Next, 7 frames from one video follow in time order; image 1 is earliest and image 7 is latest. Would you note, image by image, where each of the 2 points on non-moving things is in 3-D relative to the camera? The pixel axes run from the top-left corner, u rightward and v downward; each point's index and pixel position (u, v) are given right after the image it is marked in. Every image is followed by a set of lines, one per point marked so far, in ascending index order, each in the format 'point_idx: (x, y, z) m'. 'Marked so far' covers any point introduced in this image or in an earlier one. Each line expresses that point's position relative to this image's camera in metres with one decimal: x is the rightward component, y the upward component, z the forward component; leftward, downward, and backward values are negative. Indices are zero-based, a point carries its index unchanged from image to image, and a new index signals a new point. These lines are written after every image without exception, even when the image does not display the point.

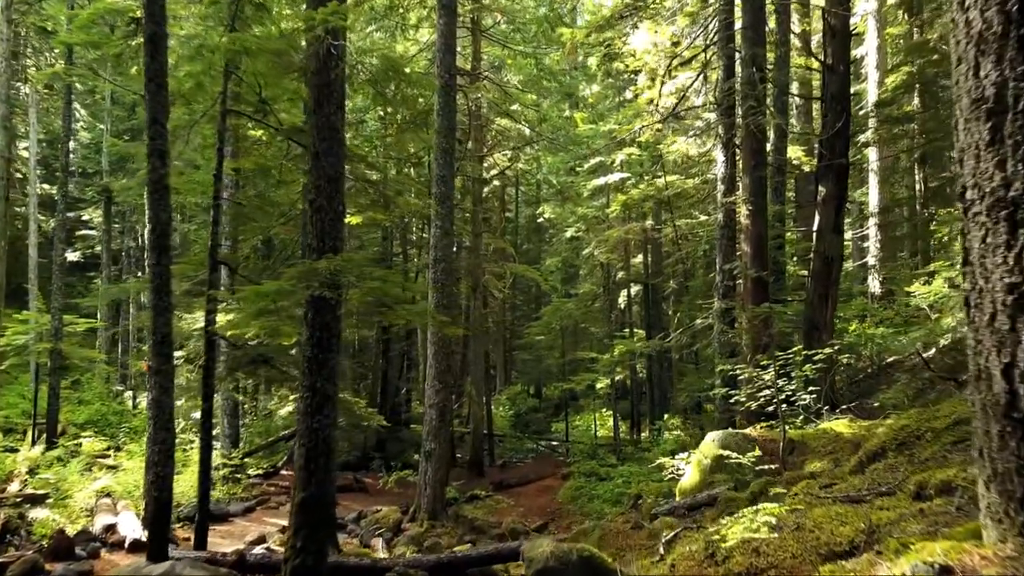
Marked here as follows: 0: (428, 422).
0: (-1.4, -2.2, +12.8) m
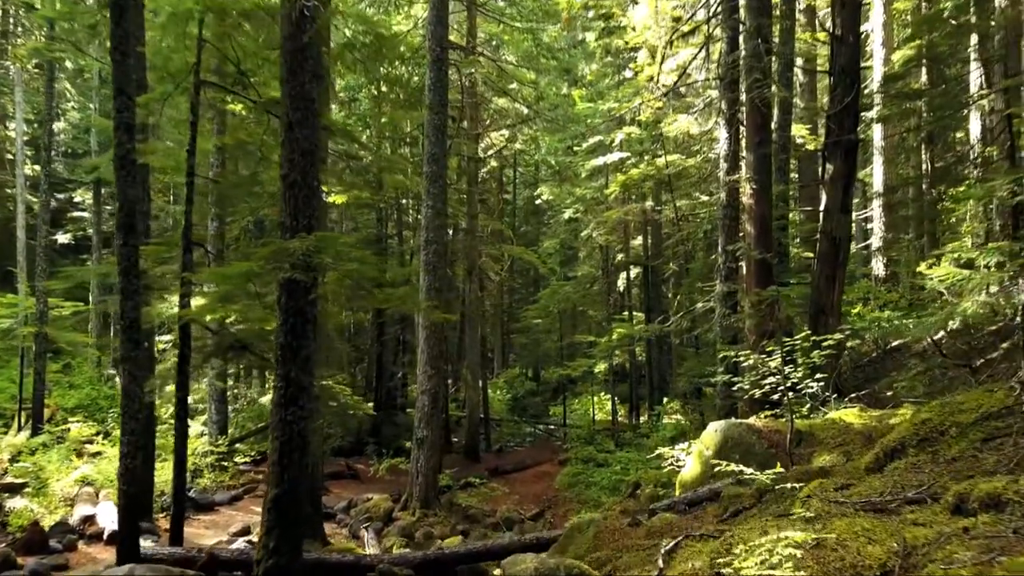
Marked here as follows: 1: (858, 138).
0: (-1.5, -1.9, +12.4) m
1: (+4.5, +1.9, +9.8) m
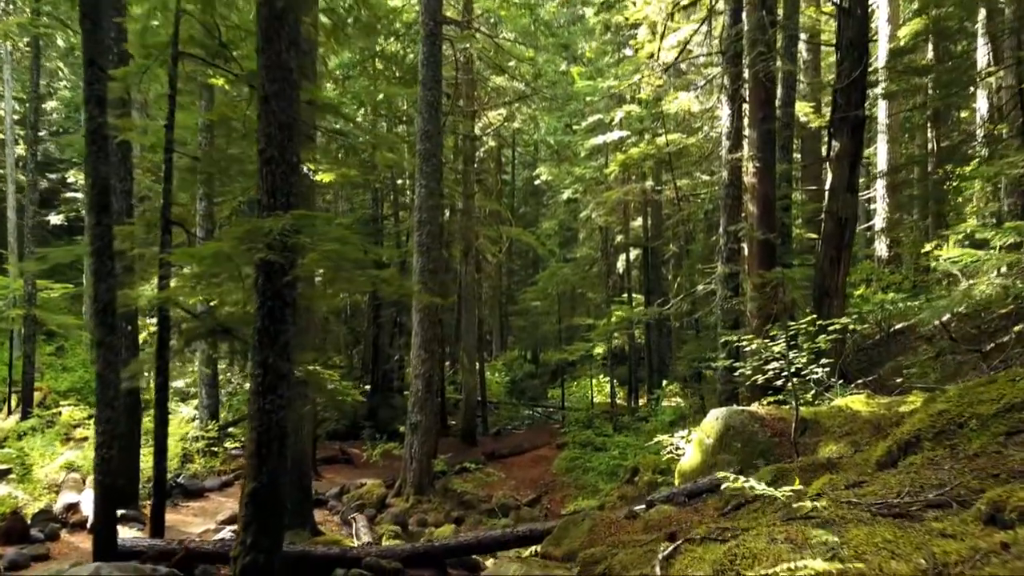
0: (-1.6, -1.7, +12.1) m
1: (+4.4, +2.2, +9.5) m
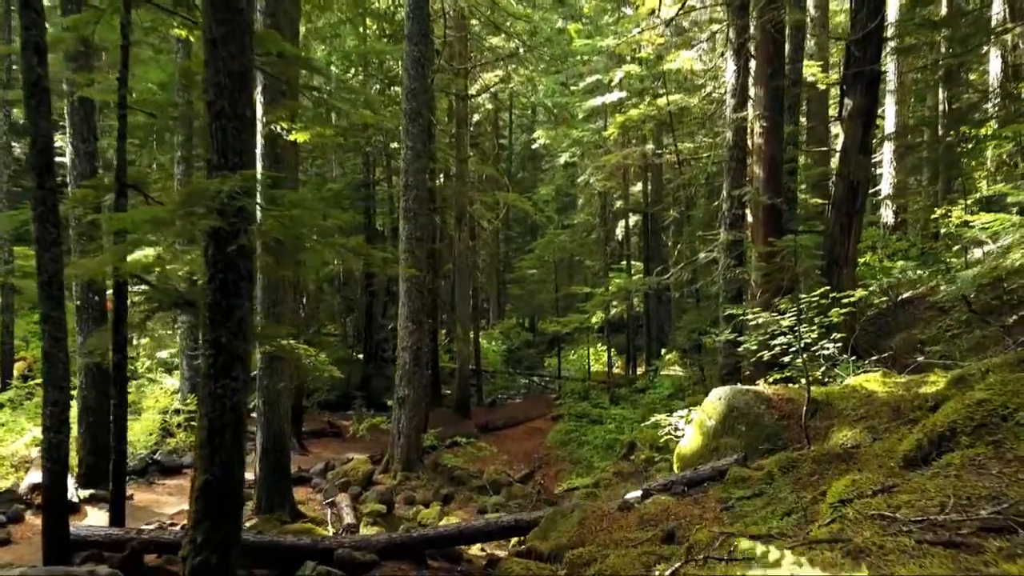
0: (-1.7, -1.2, +11.6) m
1: (+4.3, +2.5, +8.8) m
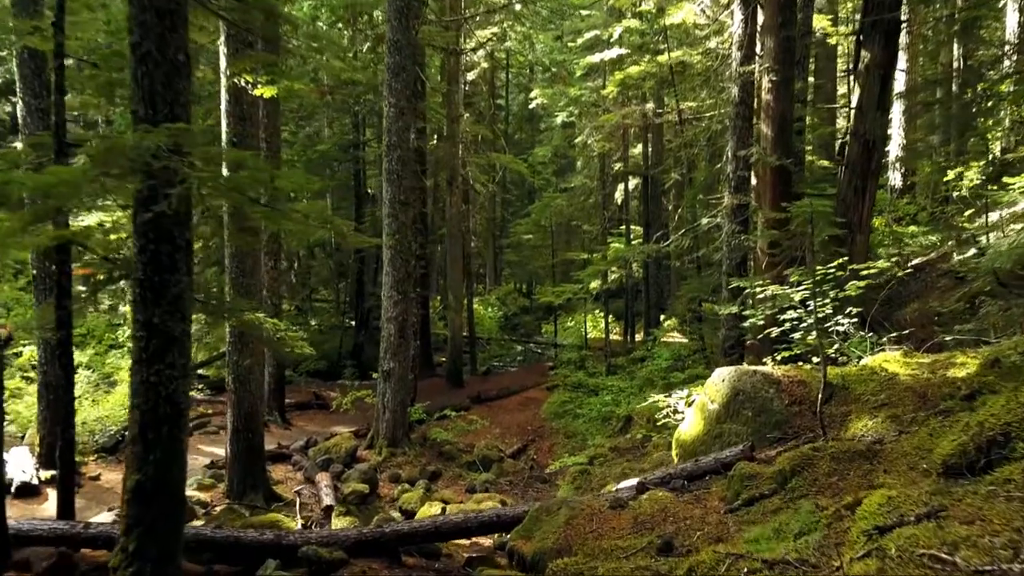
0: (-1.8, -0.7, +11.0) m
1: (+4.1, +2.9, +8.0) m
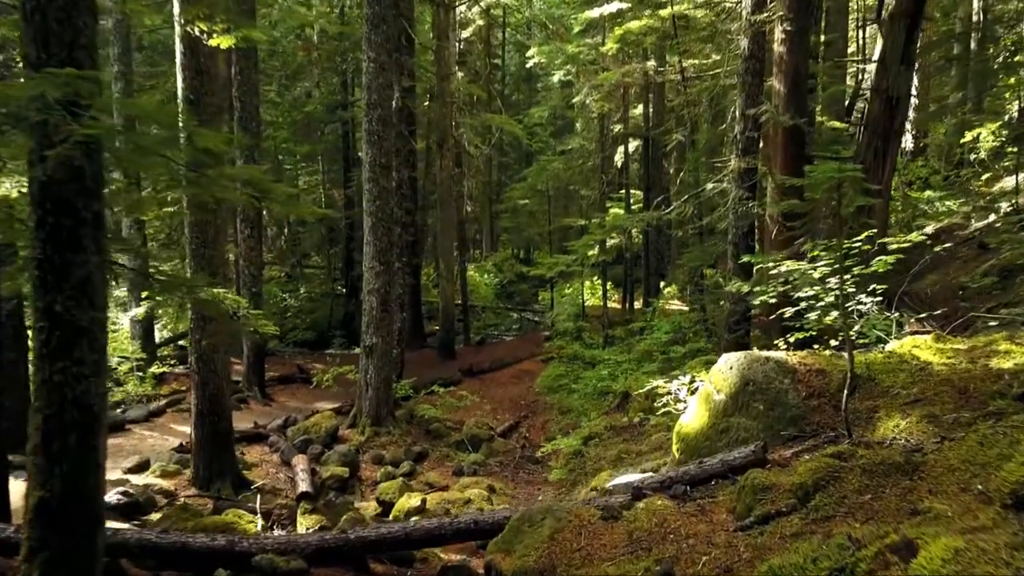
0: (-2.0, -0.3, +10.4) m
1: (+4.0, +3.1, +7.2) m
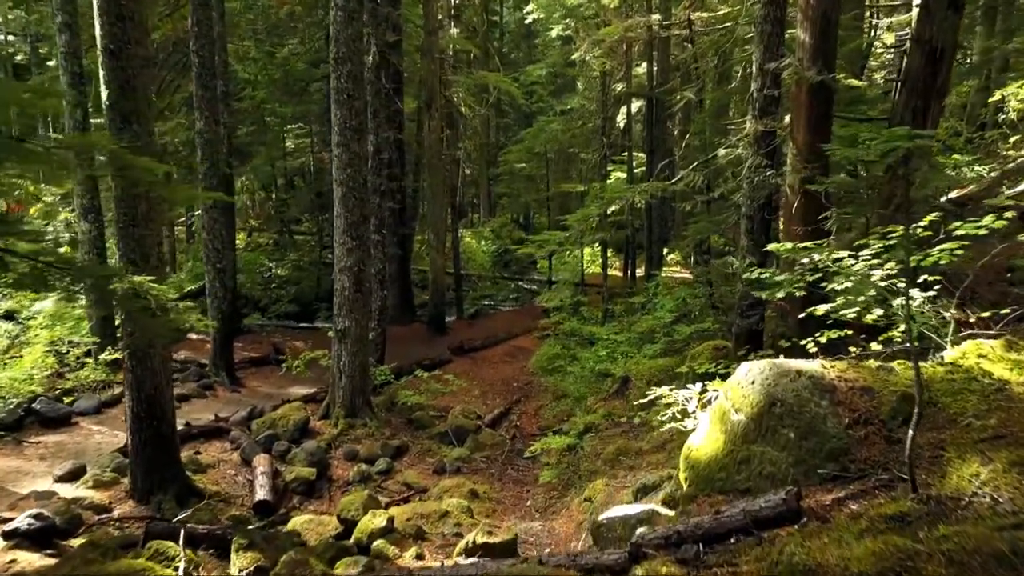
0: (-2.1, 0.0, +9.4) m
1: (+3.8, +3.2, +6.0) m
